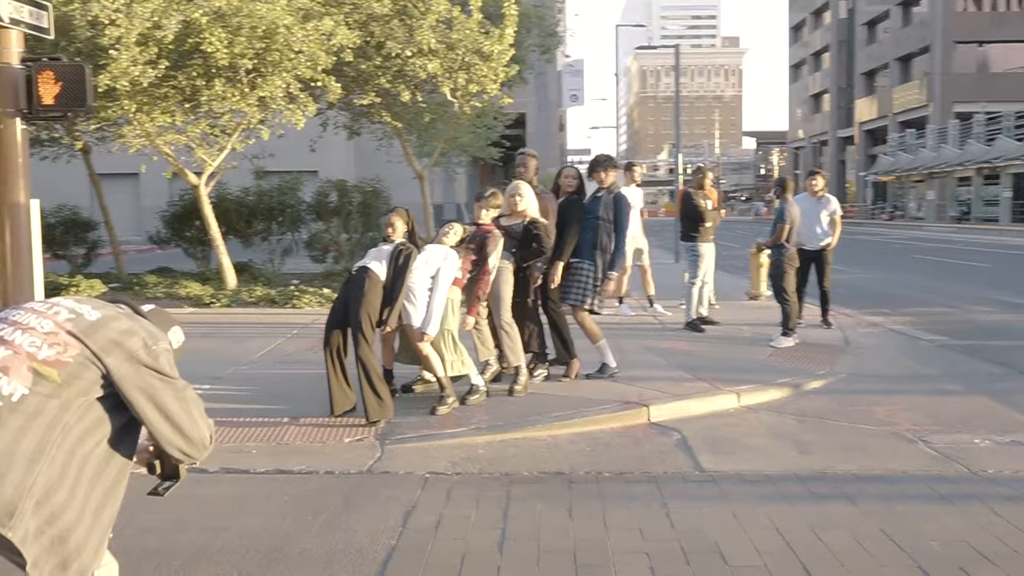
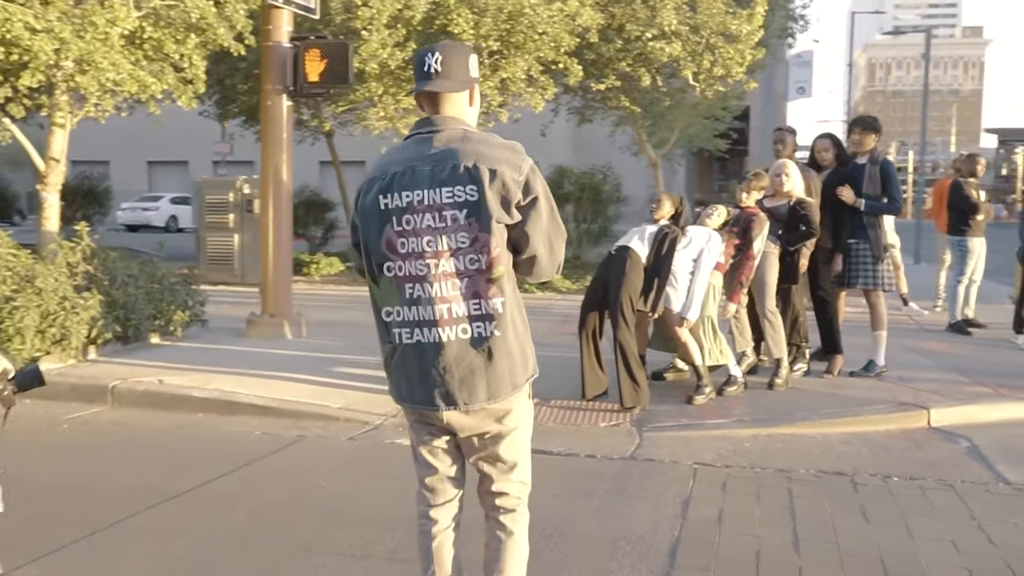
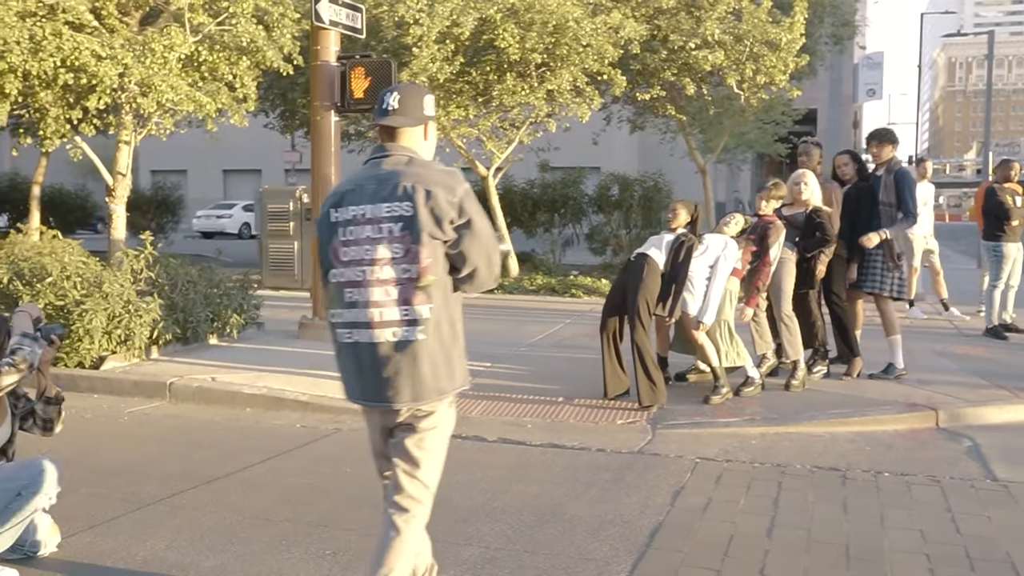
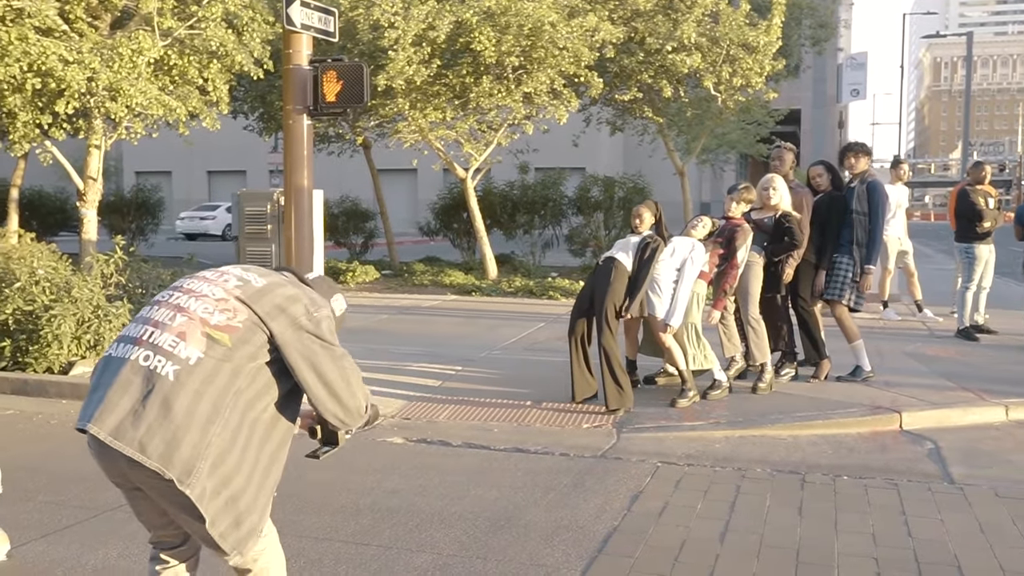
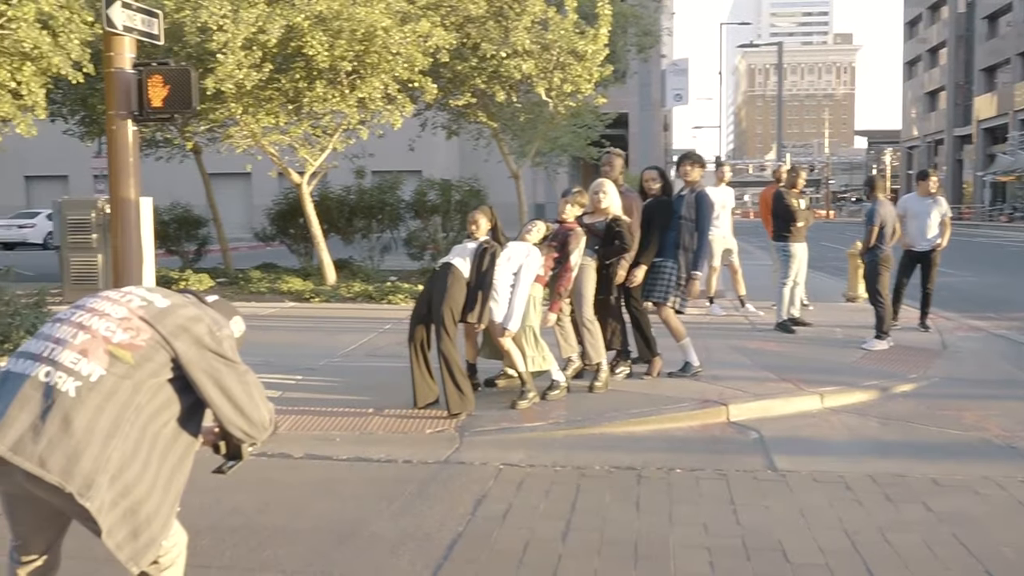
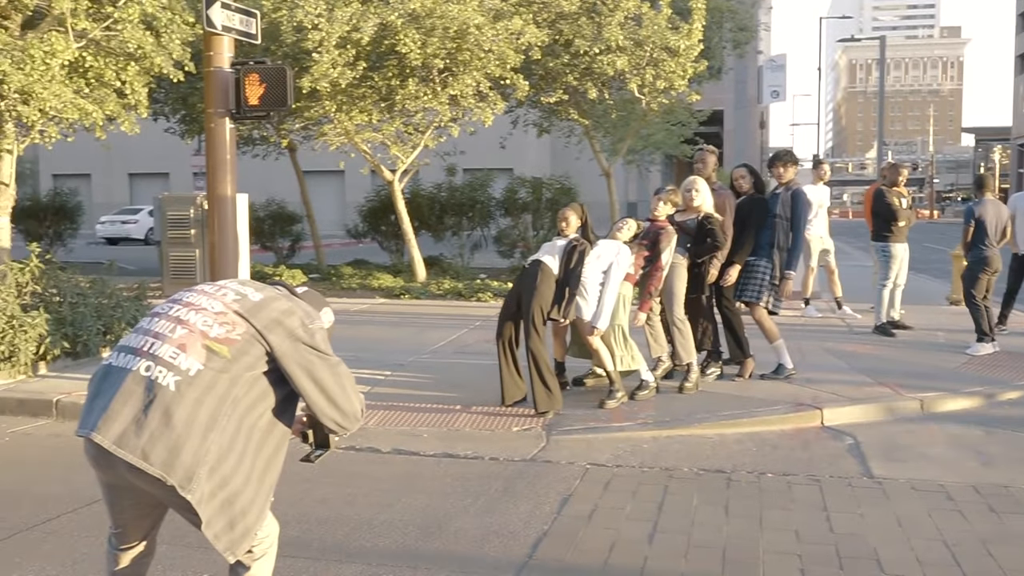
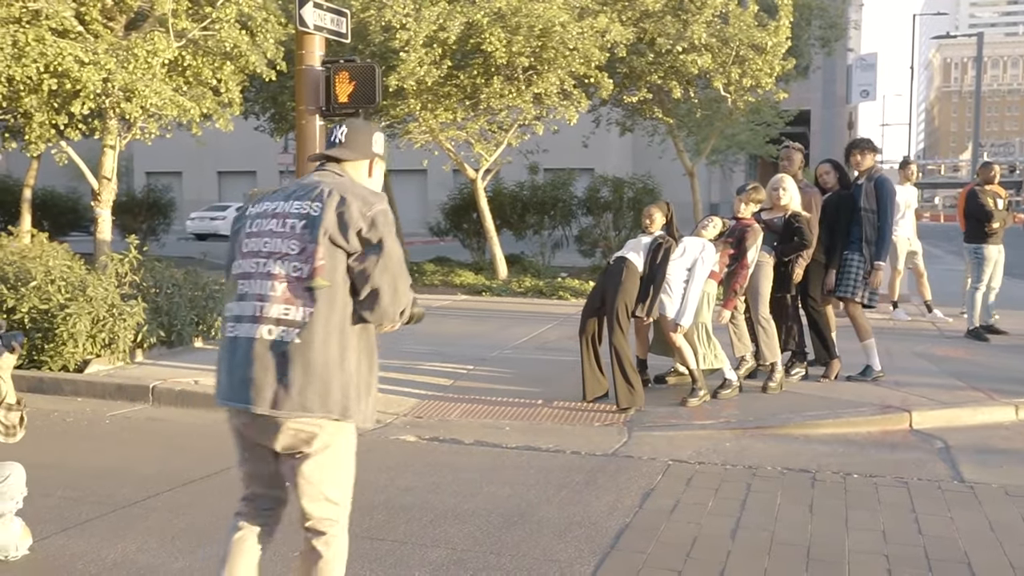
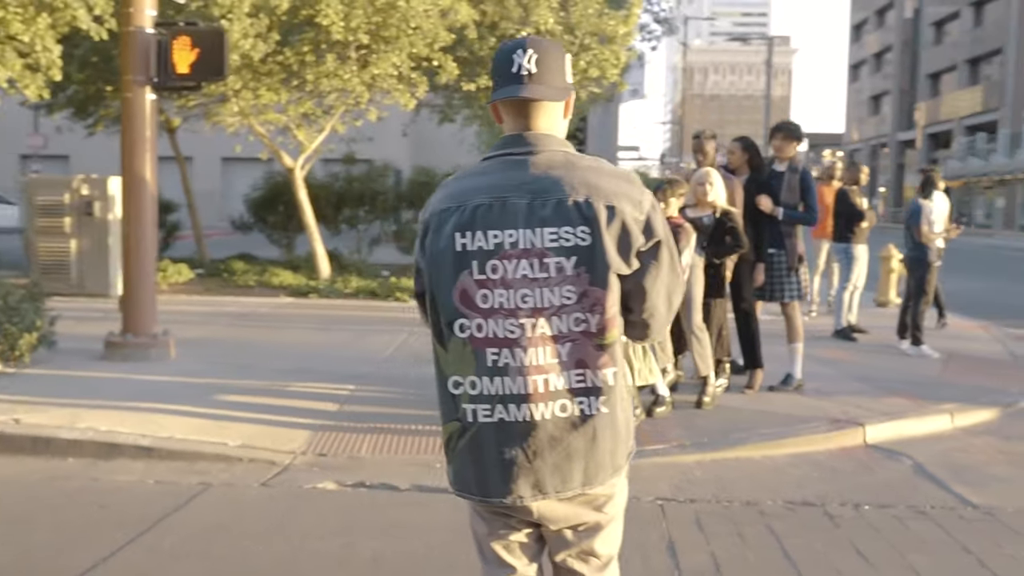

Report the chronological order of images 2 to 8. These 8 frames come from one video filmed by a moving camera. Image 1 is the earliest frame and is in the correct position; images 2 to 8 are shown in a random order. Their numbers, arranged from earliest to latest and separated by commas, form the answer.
5, 6, 4, 7, 3, 2, 8
